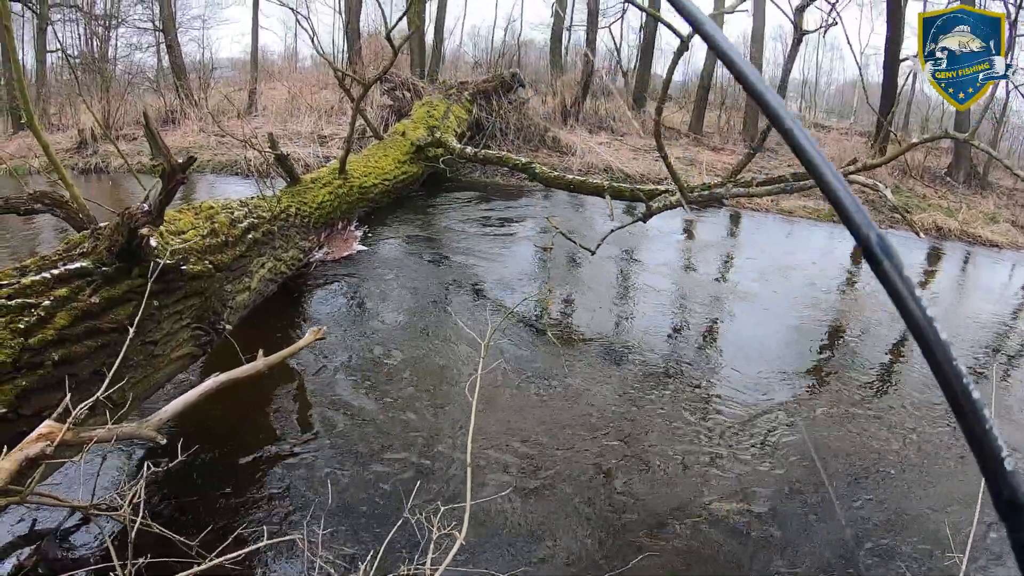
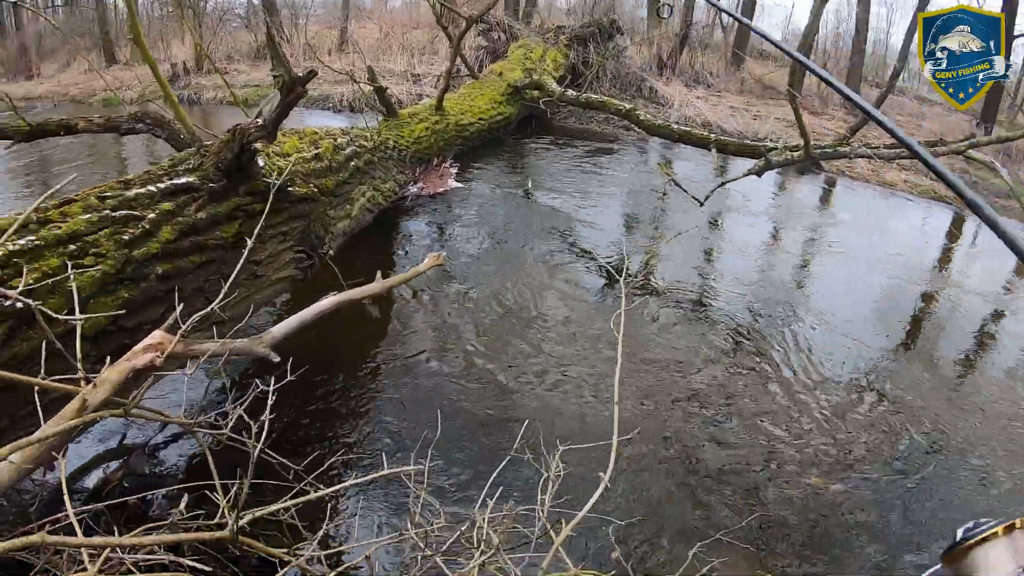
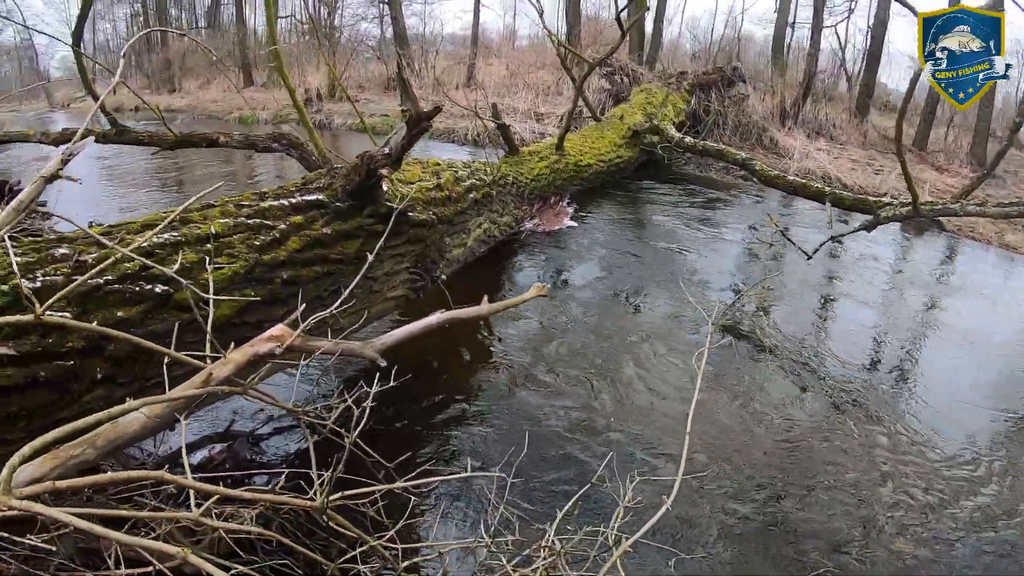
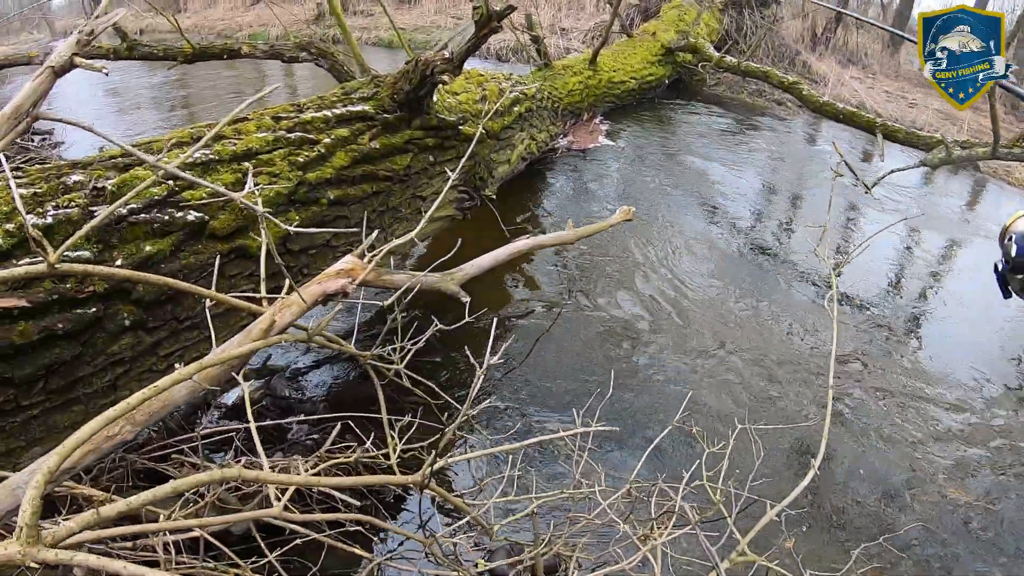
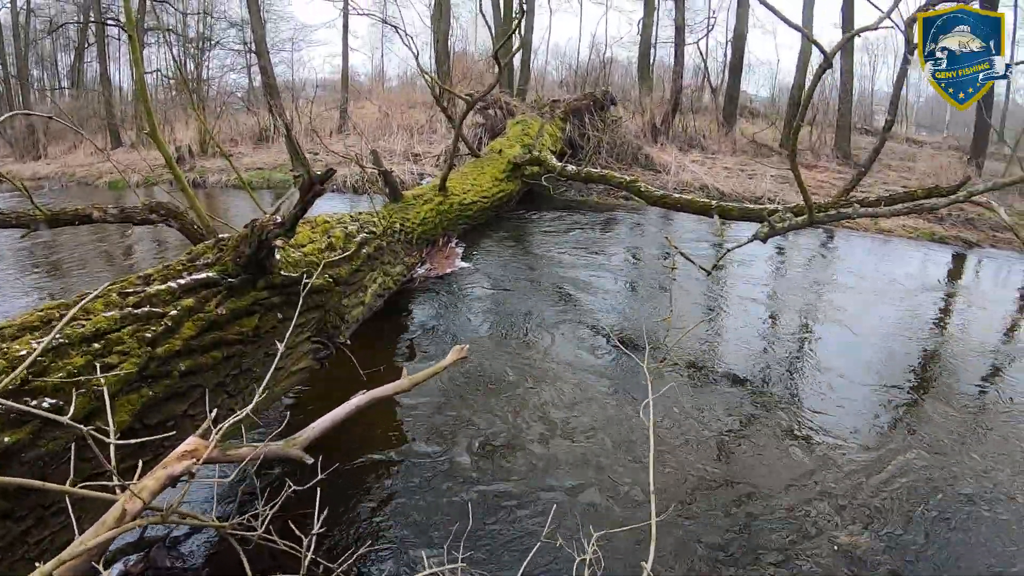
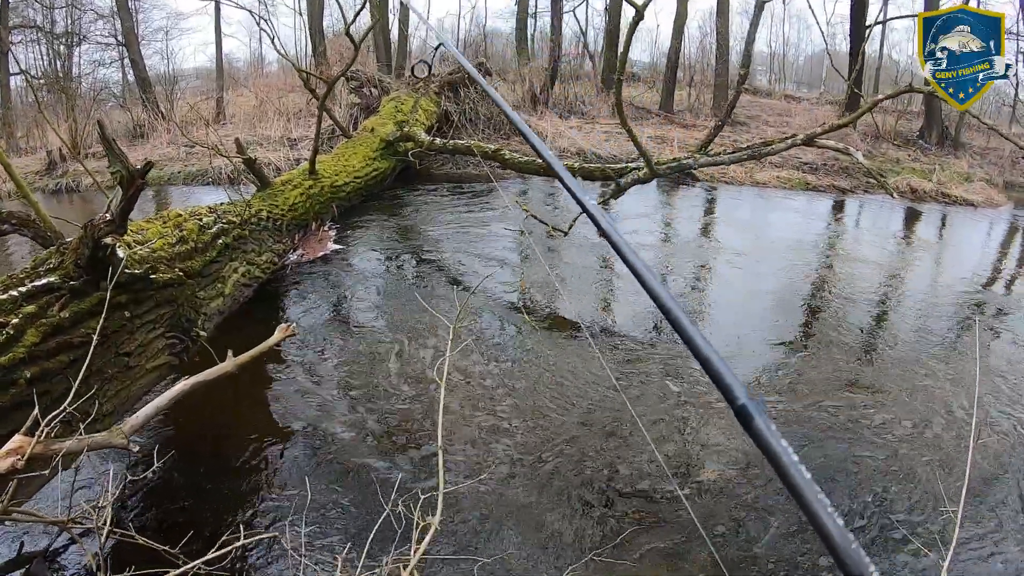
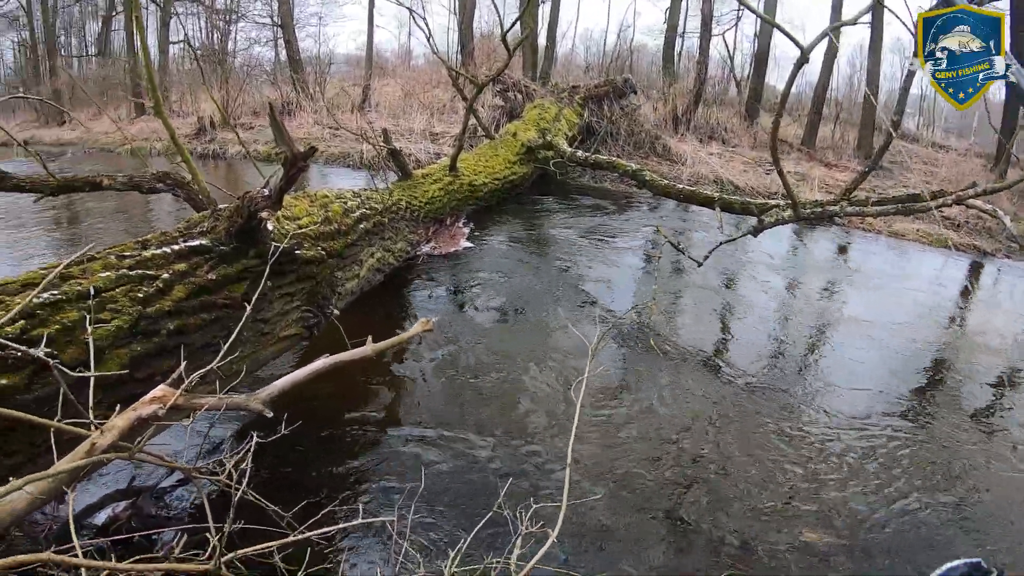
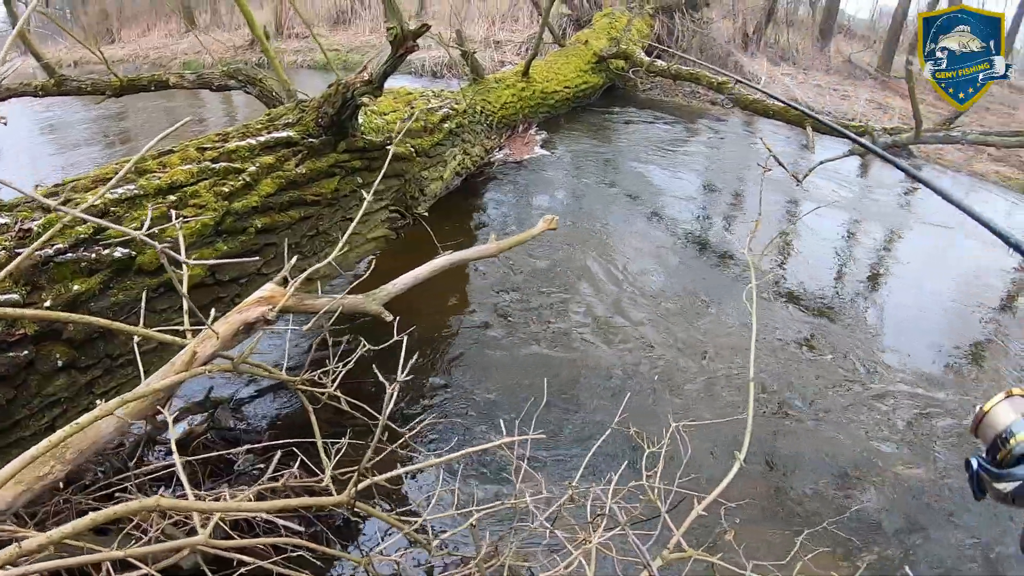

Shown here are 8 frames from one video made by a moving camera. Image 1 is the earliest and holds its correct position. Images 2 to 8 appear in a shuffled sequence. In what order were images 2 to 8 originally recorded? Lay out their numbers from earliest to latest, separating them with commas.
7, 3, 5, 6, 2, 4, 8
